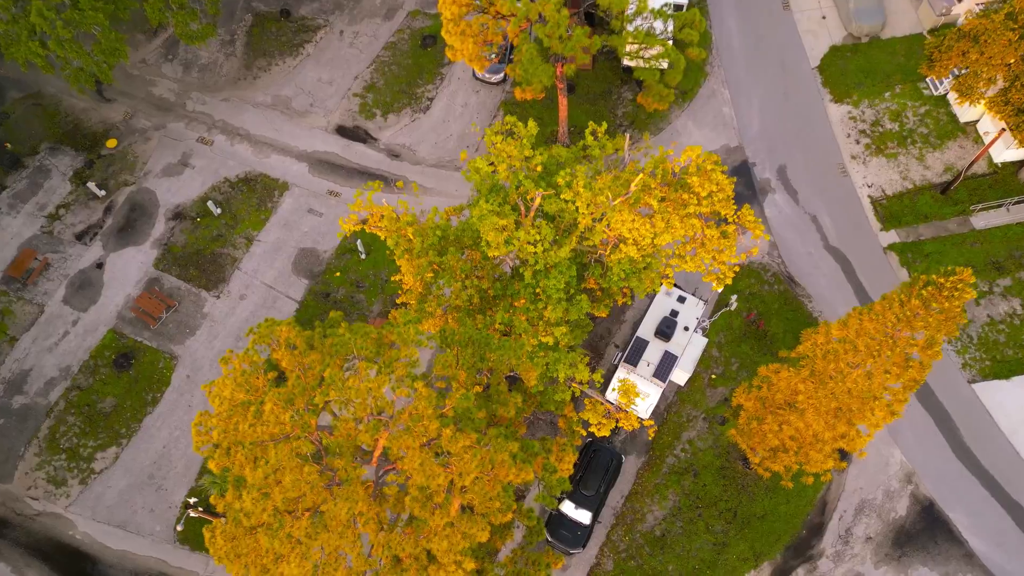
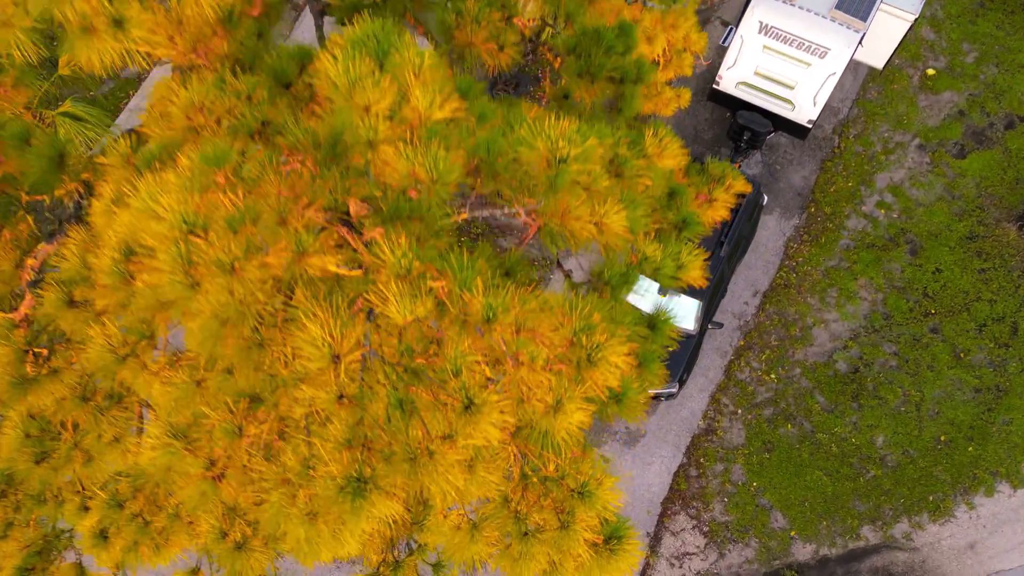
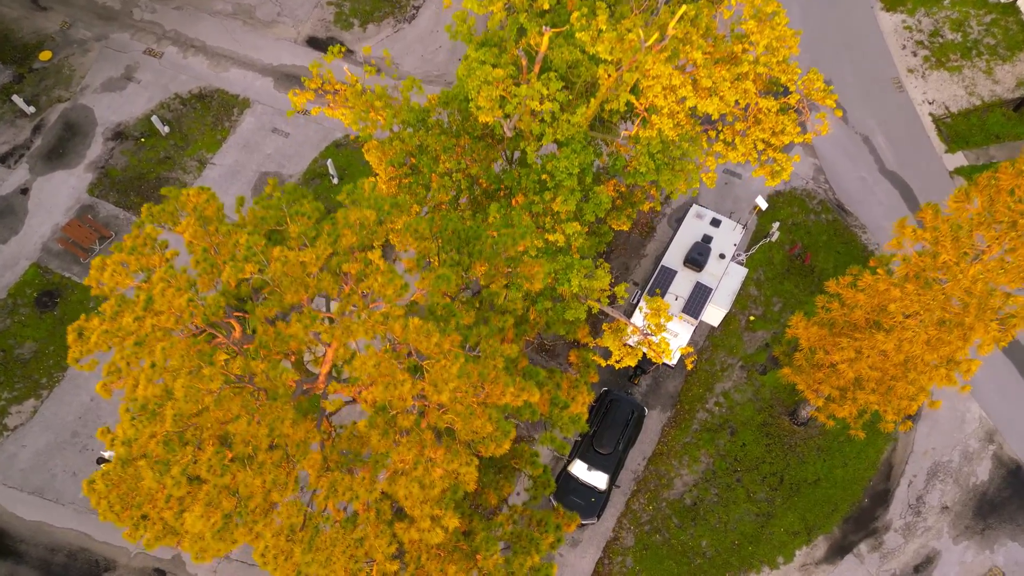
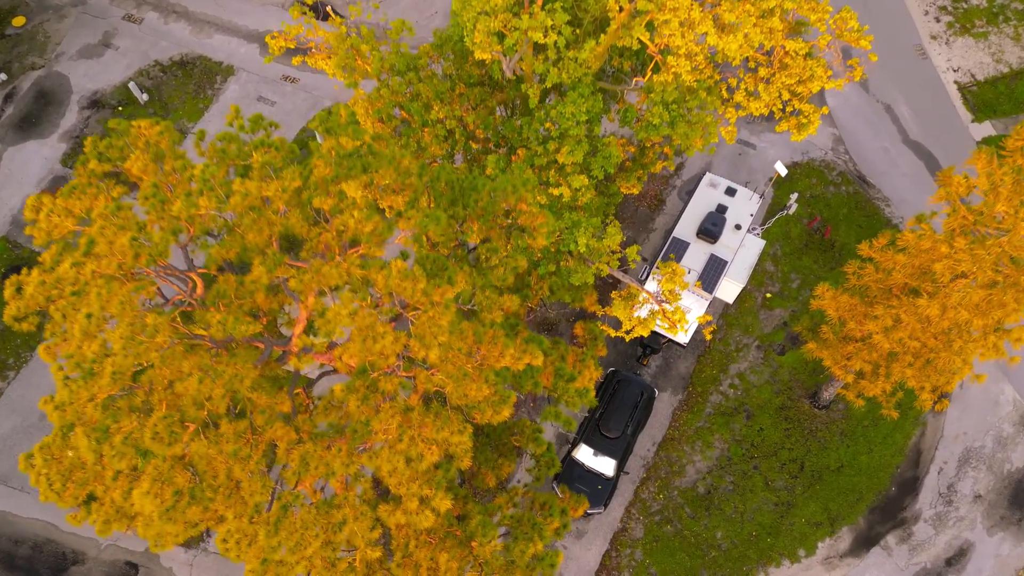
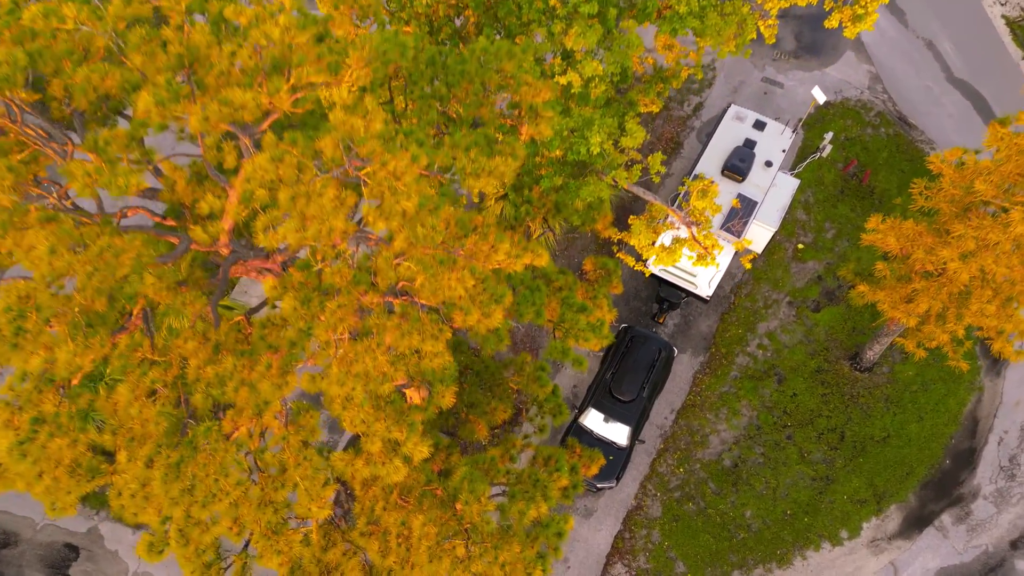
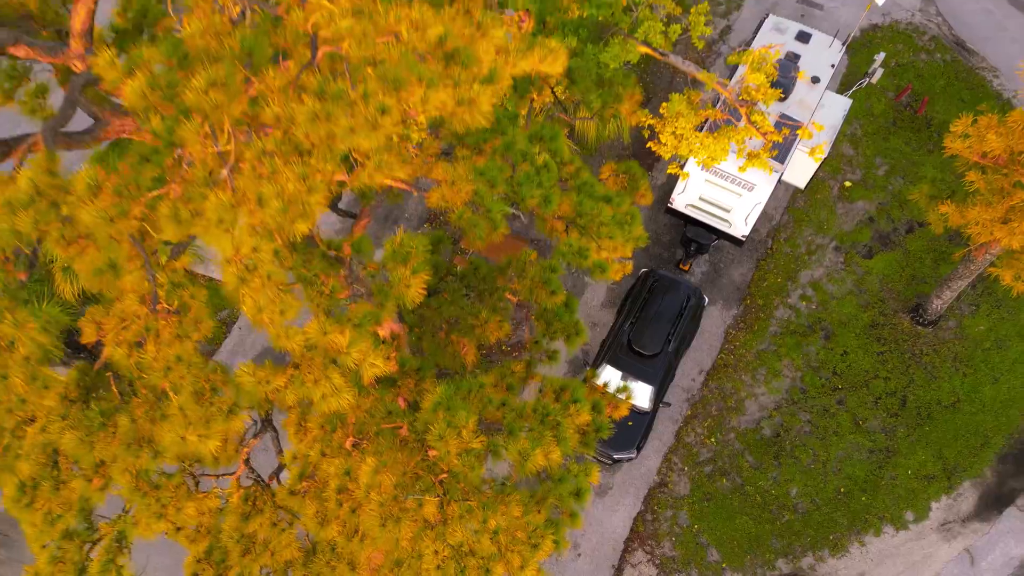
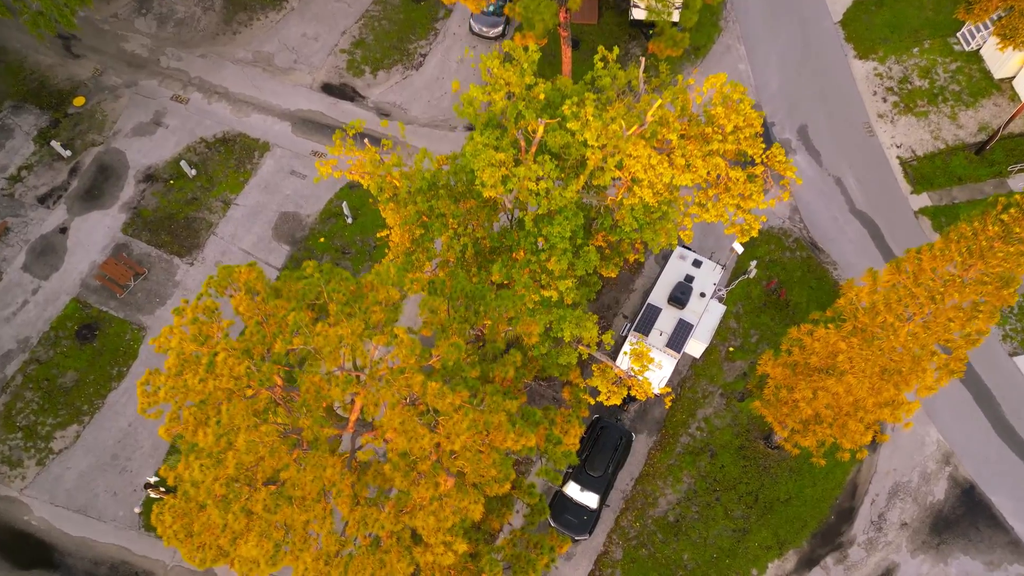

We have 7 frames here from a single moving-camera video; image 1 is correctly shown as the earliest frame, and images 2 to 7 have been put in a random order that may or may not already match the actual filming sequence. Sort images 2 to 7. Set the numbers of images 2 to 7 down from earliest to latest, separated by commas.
7, 3, 4, 5, 6, 2
